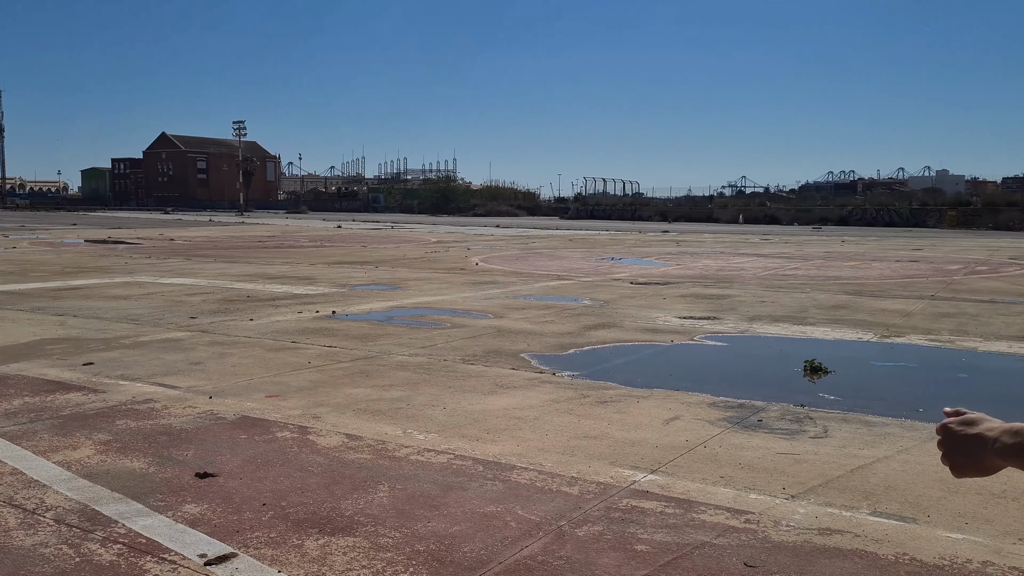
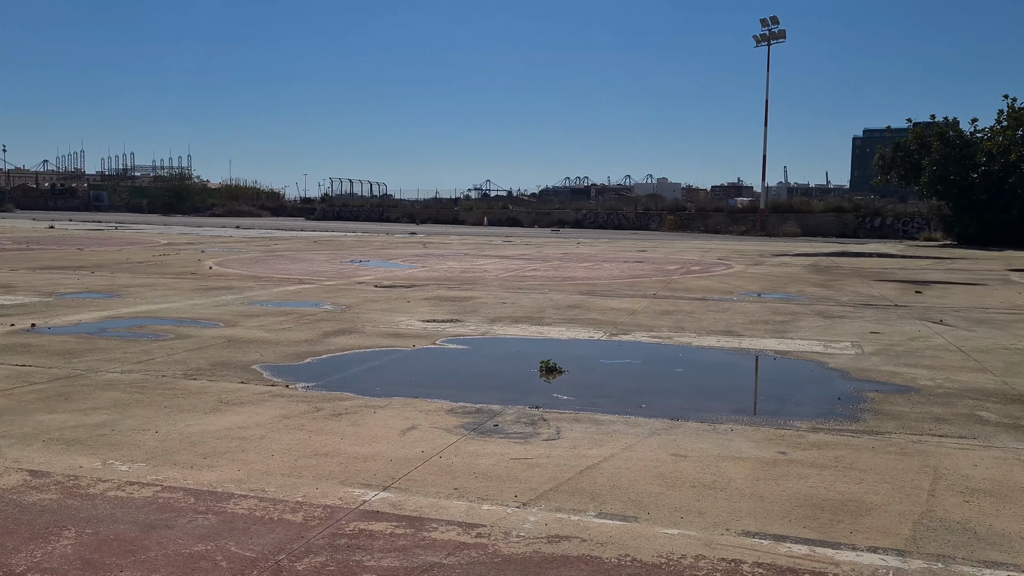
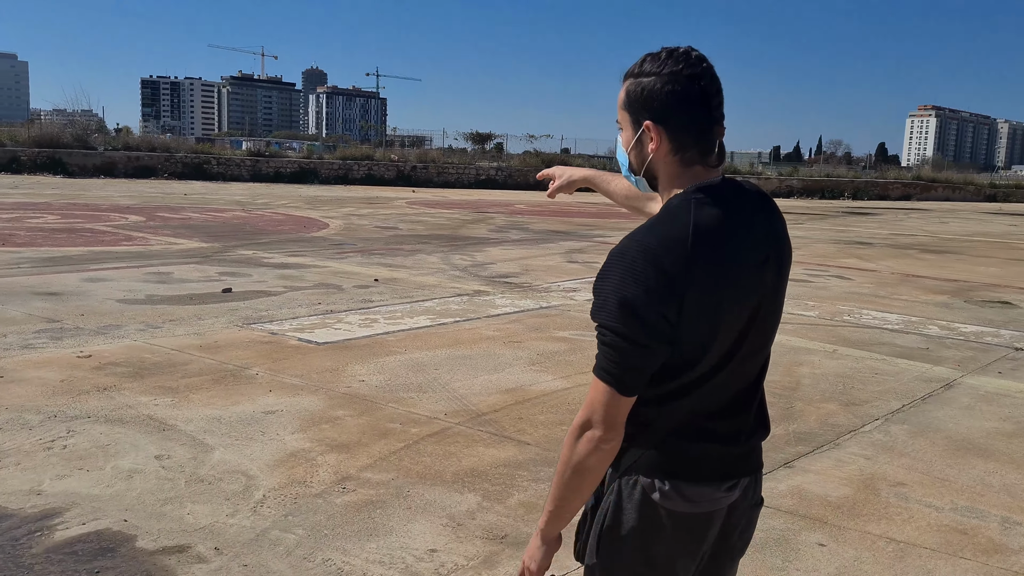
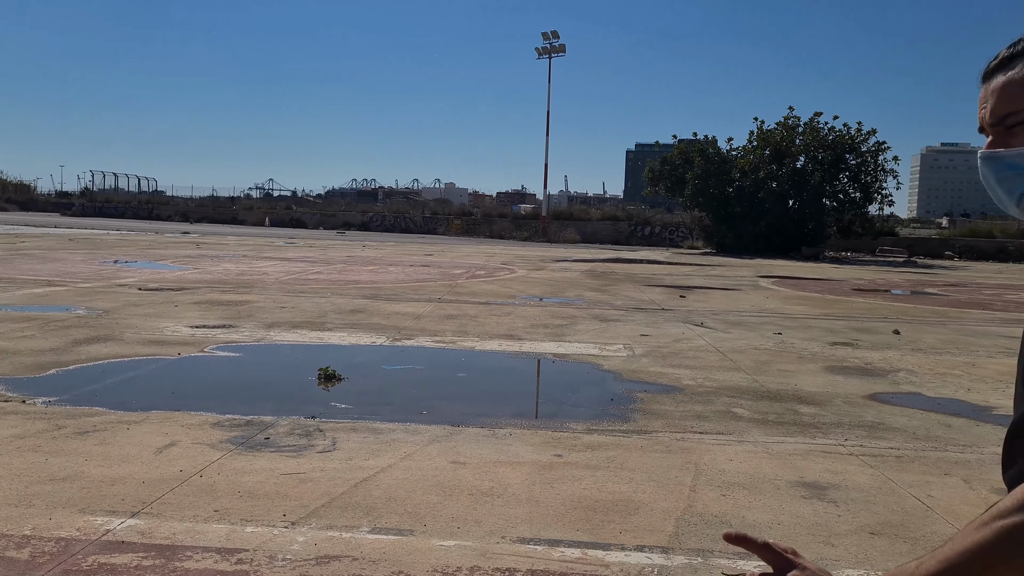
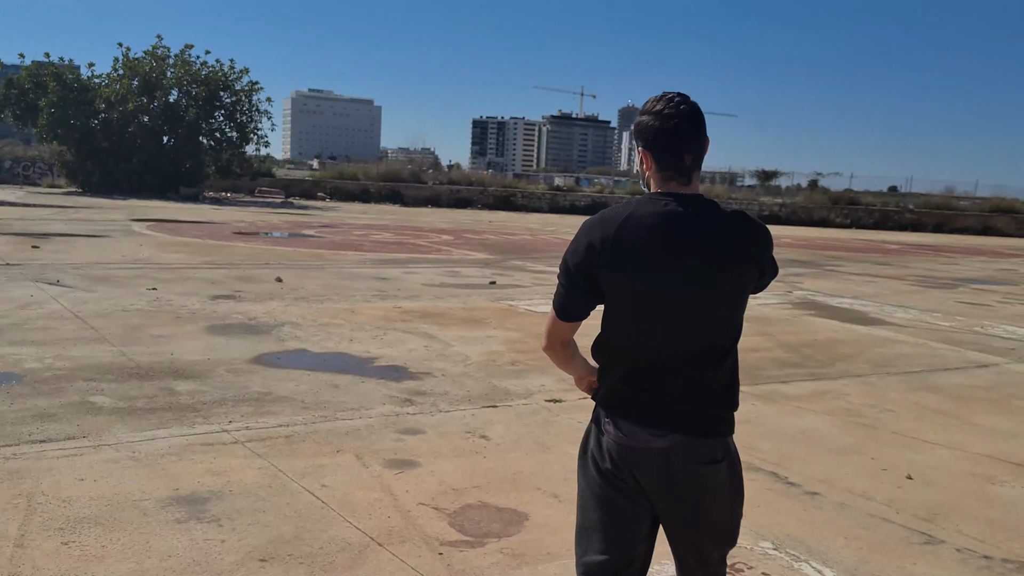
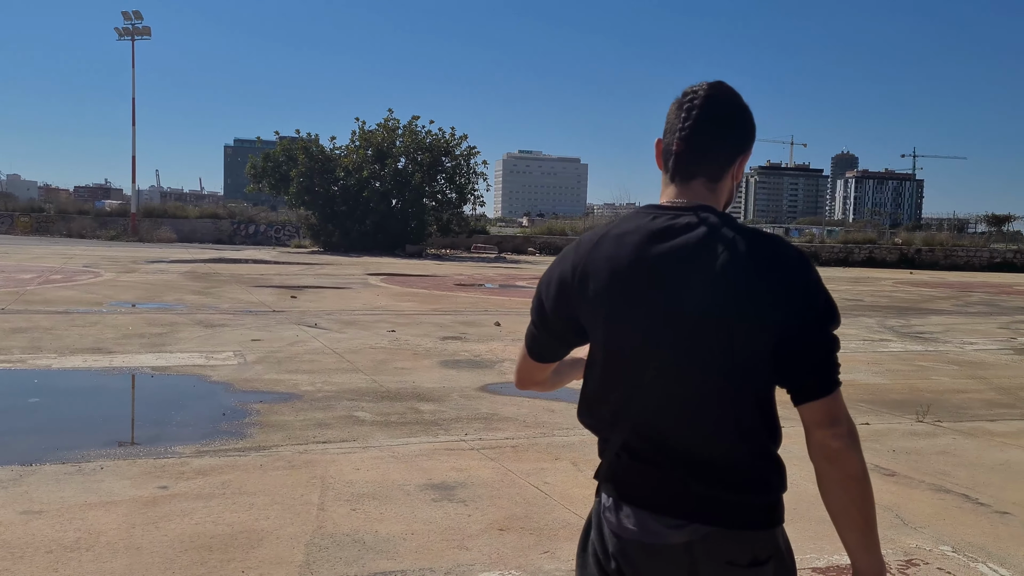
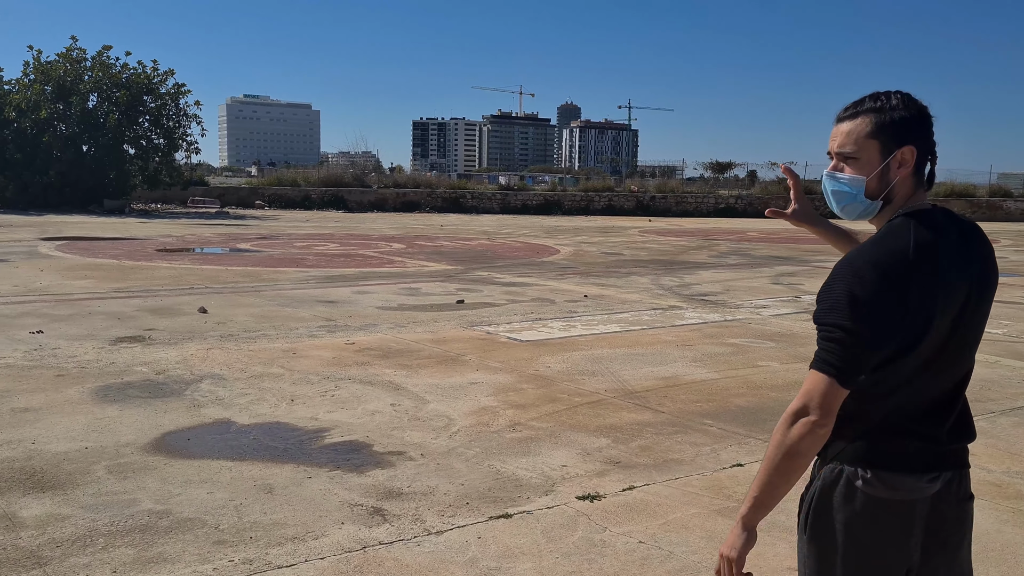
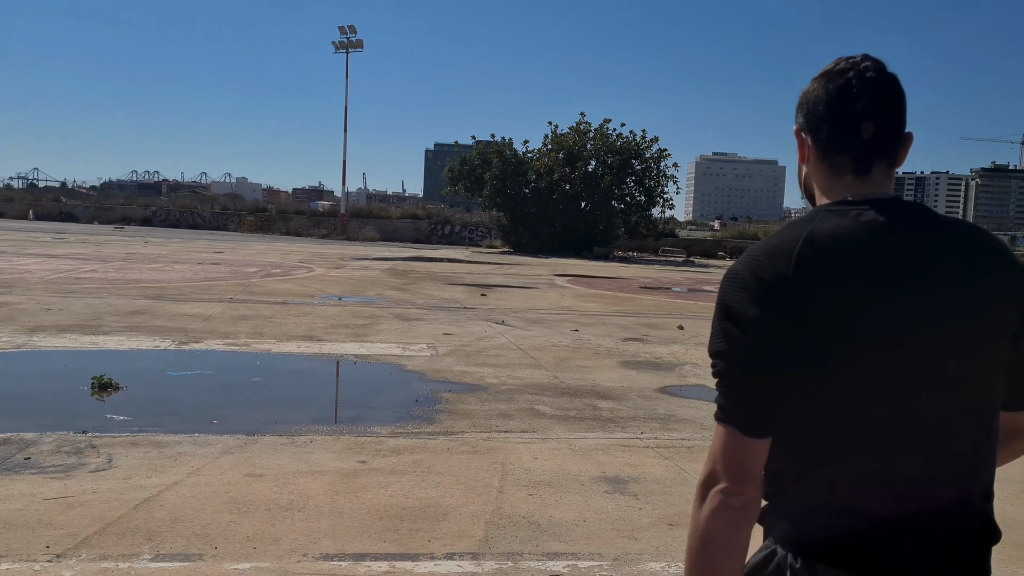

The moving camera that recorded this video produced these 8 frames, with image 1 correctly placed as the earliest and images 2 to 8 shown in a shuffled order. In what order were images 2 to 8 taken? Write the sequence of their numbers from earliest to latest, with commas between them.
2, 4, 8, 6, 5, 7, 3
